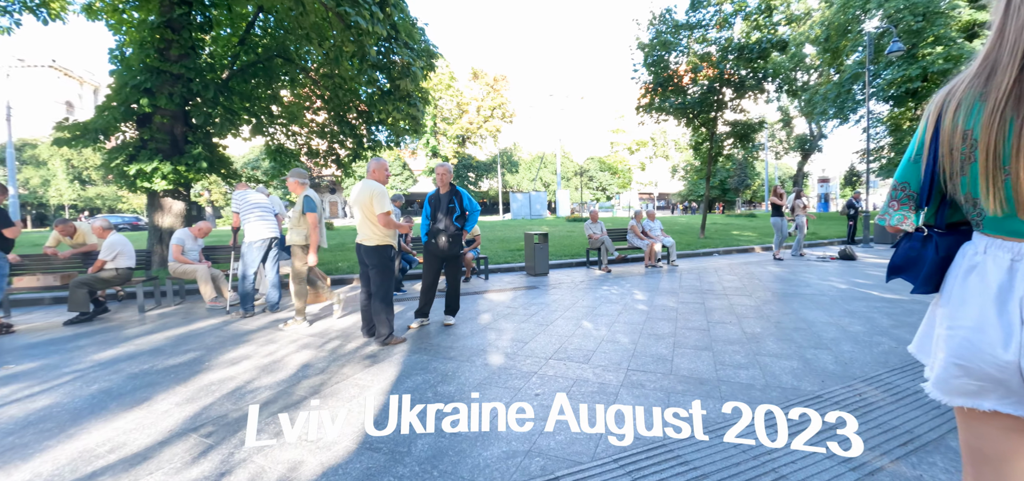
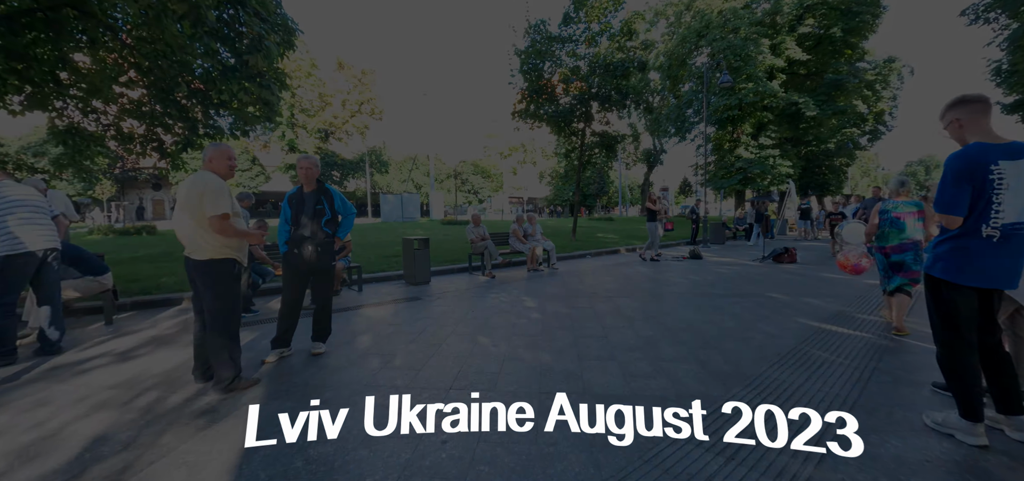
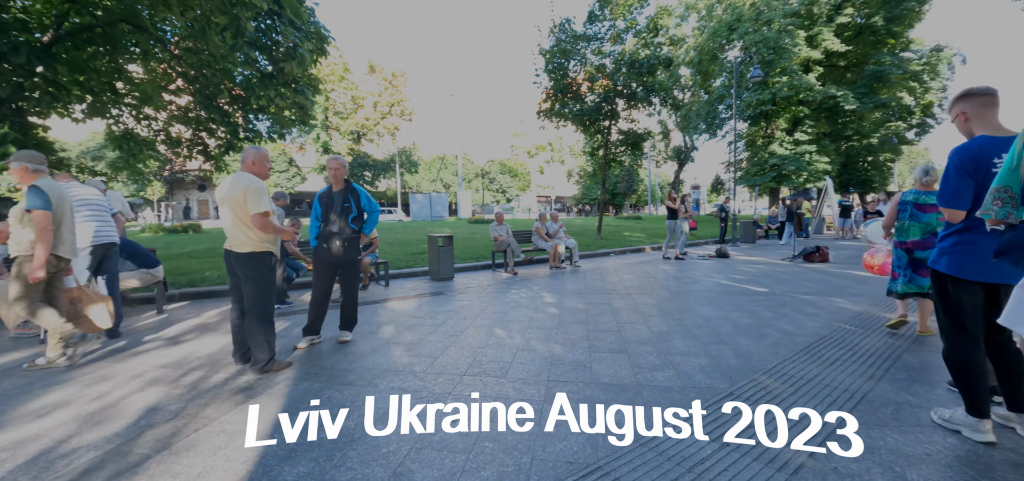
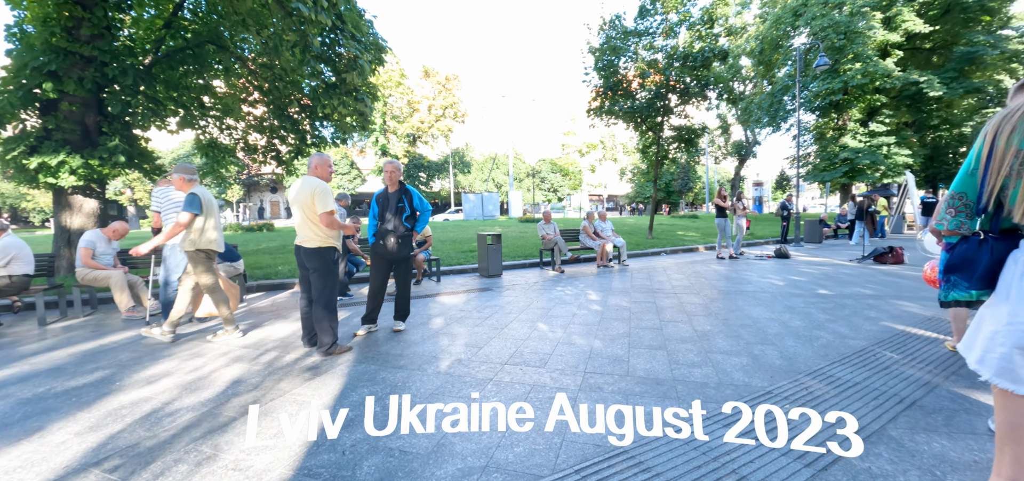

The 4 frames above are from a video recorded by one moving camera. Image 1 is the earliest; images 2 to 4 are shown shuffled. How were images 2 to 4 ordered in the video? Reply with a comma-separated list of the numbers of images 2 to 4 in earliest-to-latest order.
4, 3, 2
